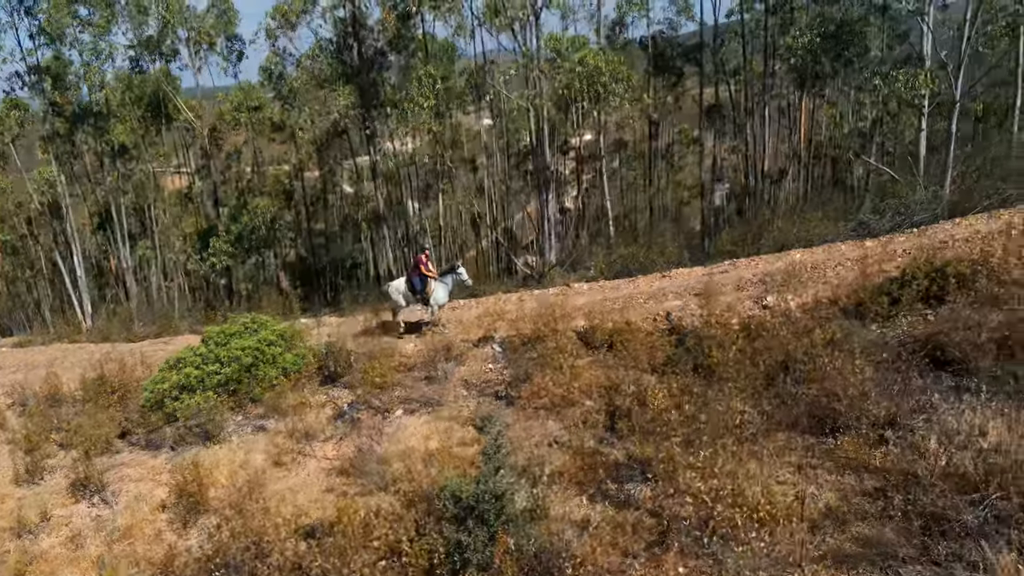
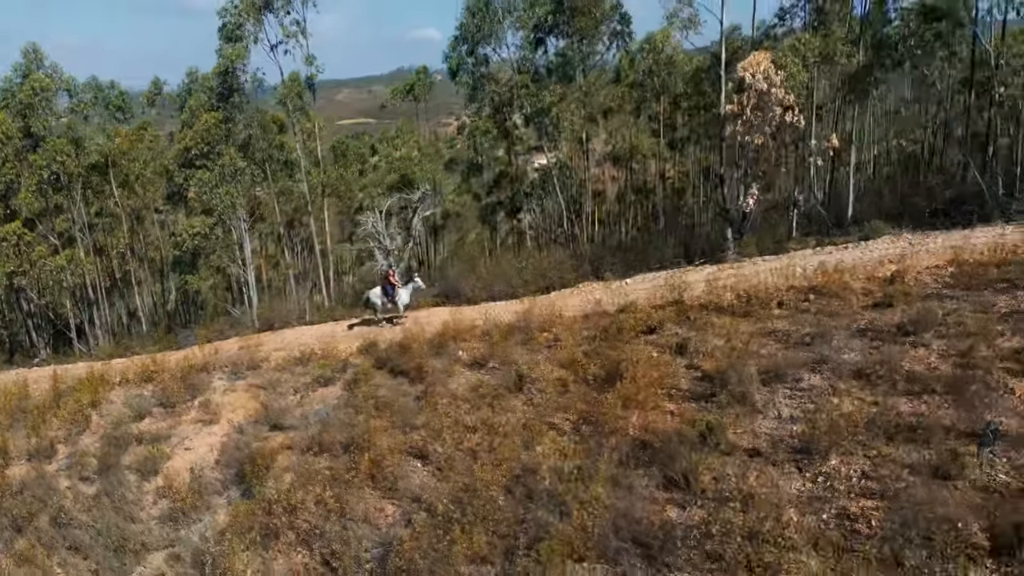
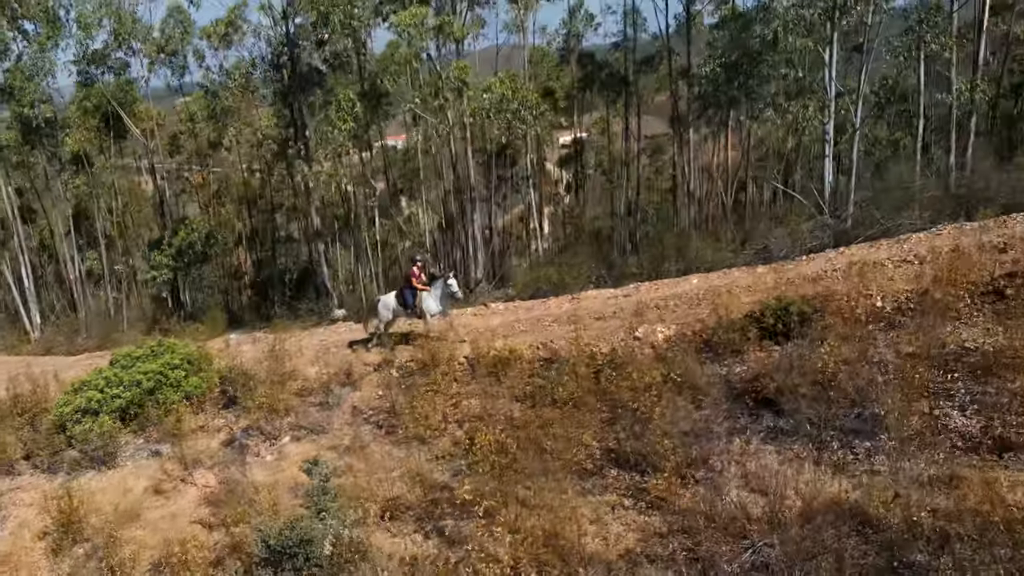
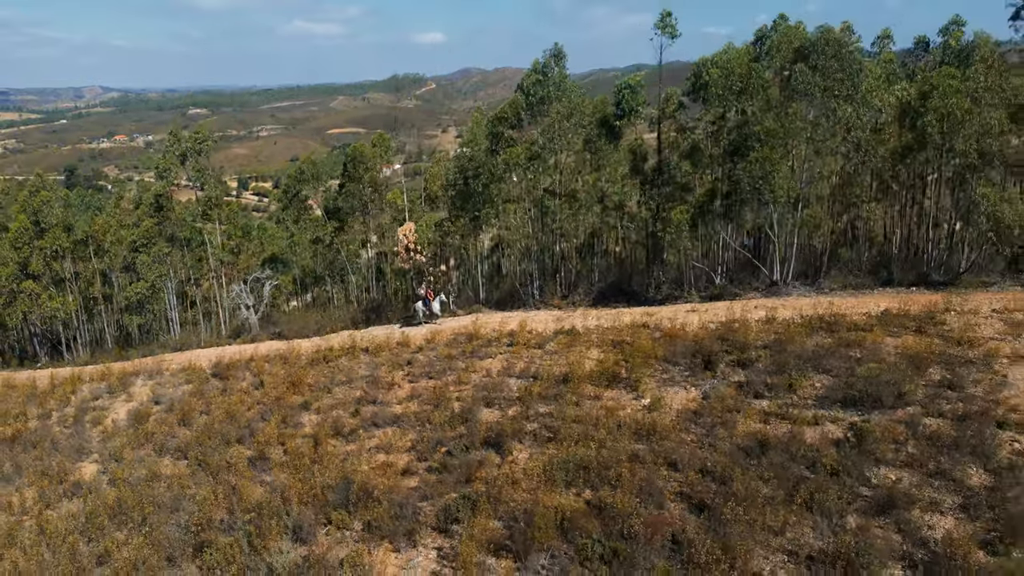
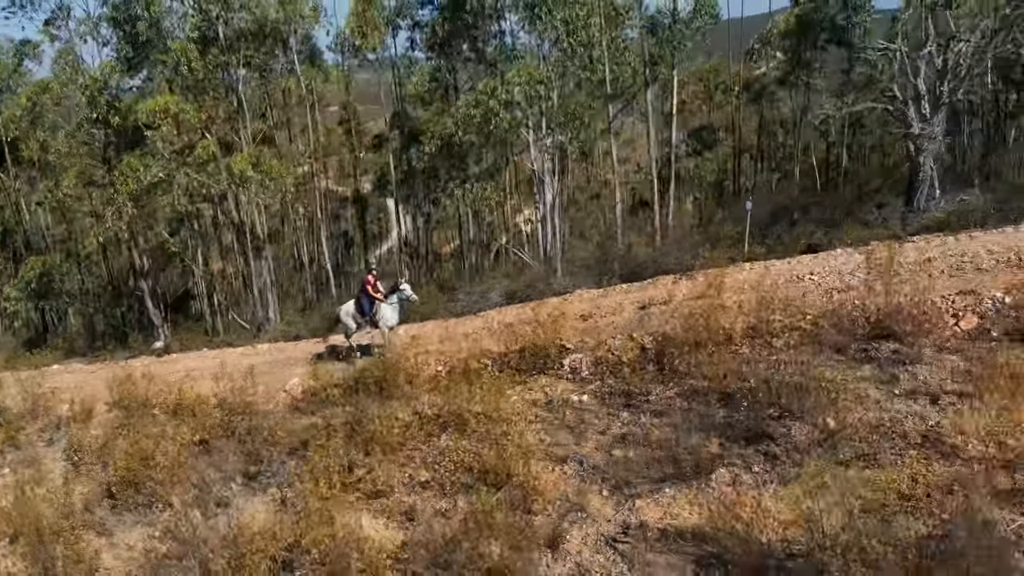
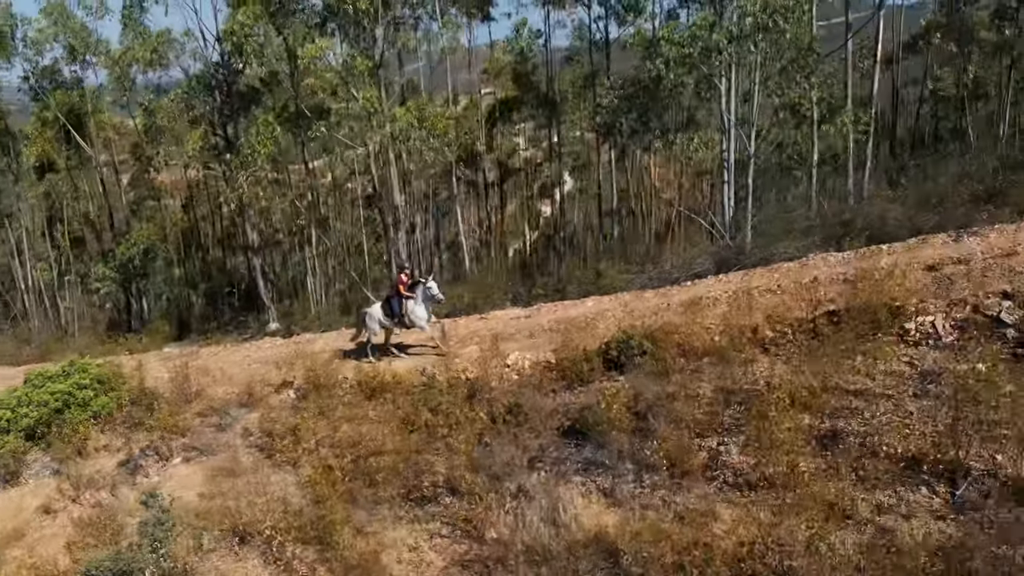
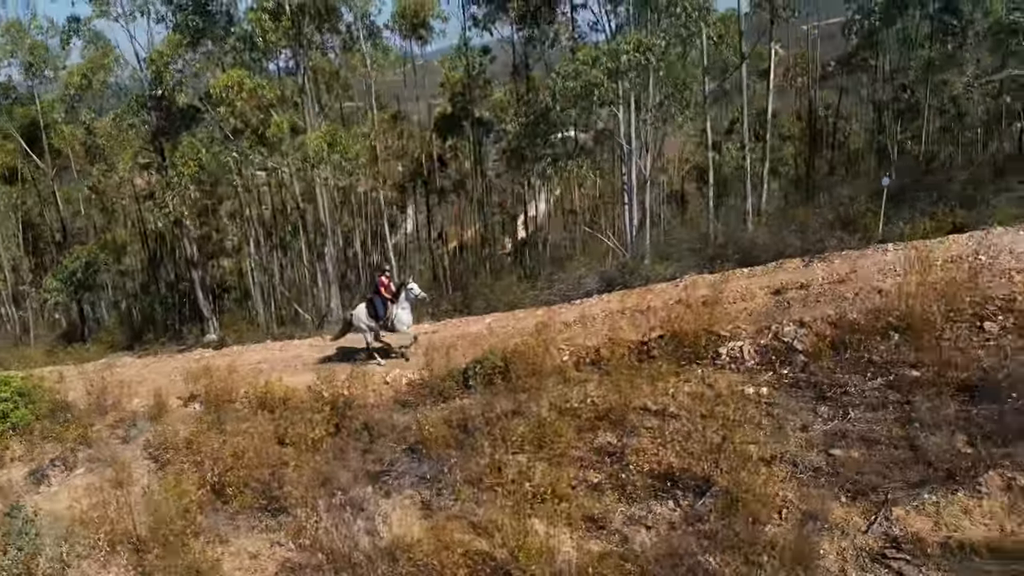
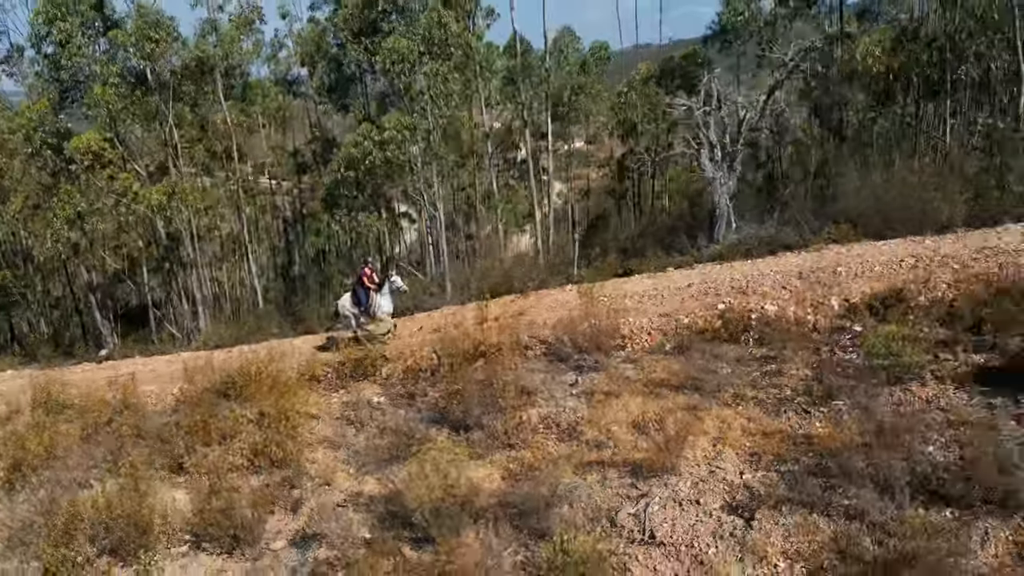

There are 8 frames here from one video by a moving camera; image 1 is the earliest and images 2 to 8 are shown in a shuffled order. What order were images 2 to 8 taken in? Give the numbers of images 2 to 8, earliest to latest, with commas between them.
3, 6, 7, 5, 8, 2, 4
